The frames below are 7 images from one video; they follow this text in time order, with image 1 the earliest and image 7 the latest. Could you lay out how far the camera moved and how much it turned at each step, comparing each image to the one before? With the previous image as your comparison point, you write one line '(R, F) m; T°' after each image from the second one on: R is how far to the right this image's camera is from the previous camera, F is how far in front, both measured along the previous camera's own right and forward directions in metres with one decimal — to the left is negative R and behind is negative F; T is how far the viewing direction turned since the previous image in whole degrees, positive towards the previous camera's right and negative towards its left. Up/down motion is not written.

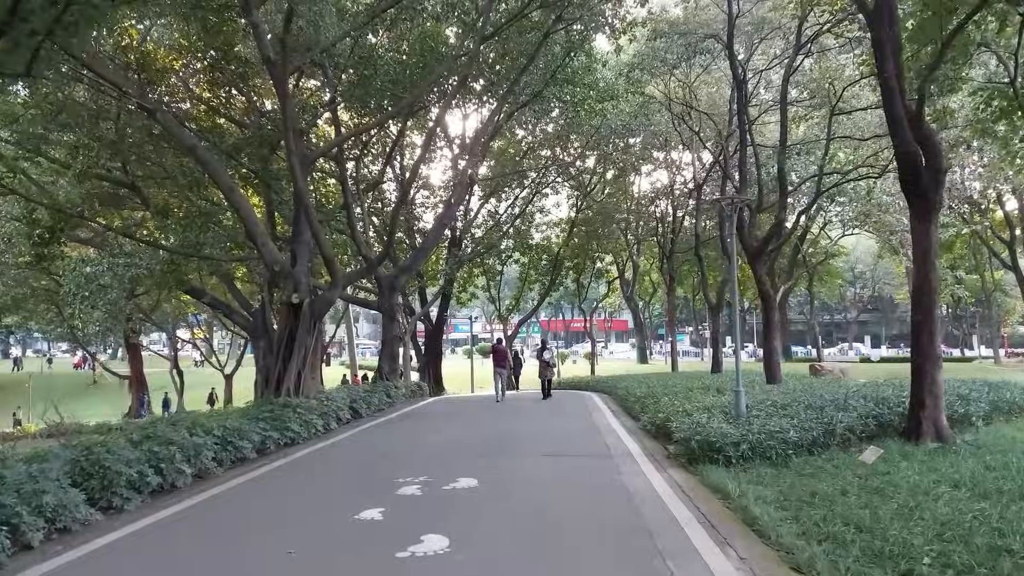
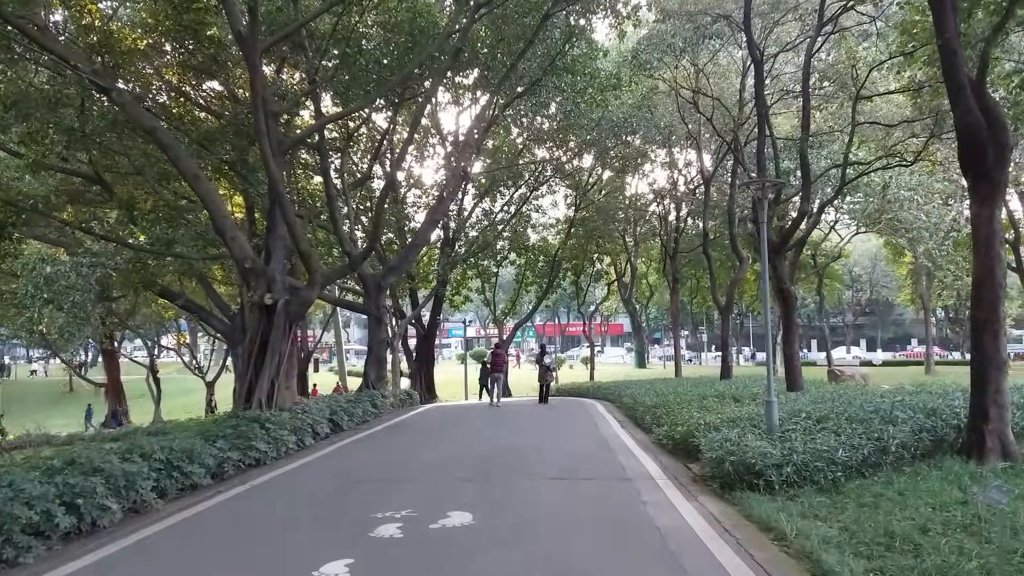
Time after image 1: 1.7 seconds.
(-0.1, +1.2) m; +1°
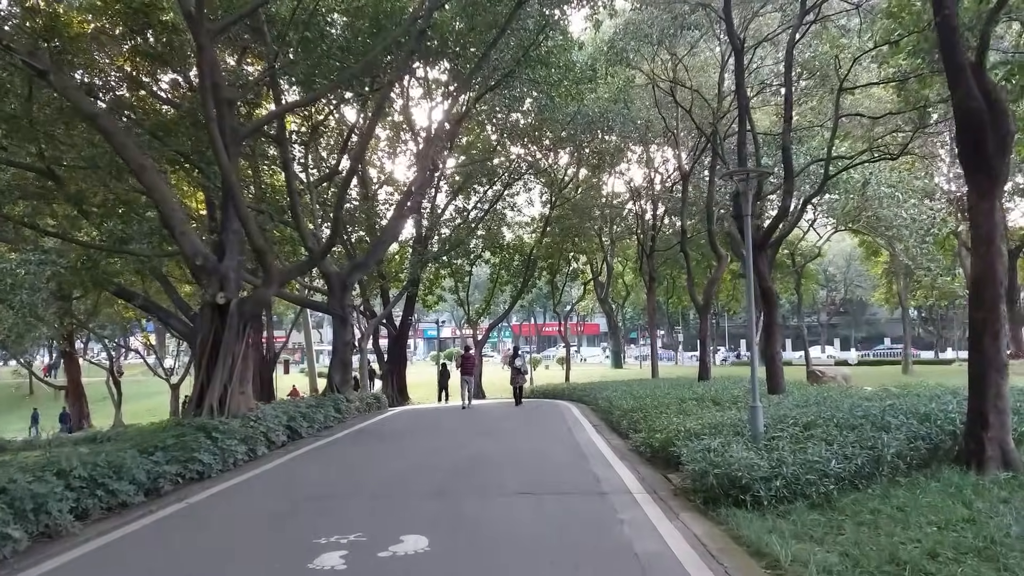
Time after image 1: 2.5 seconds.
(+0.1, +0.6) m; +2°
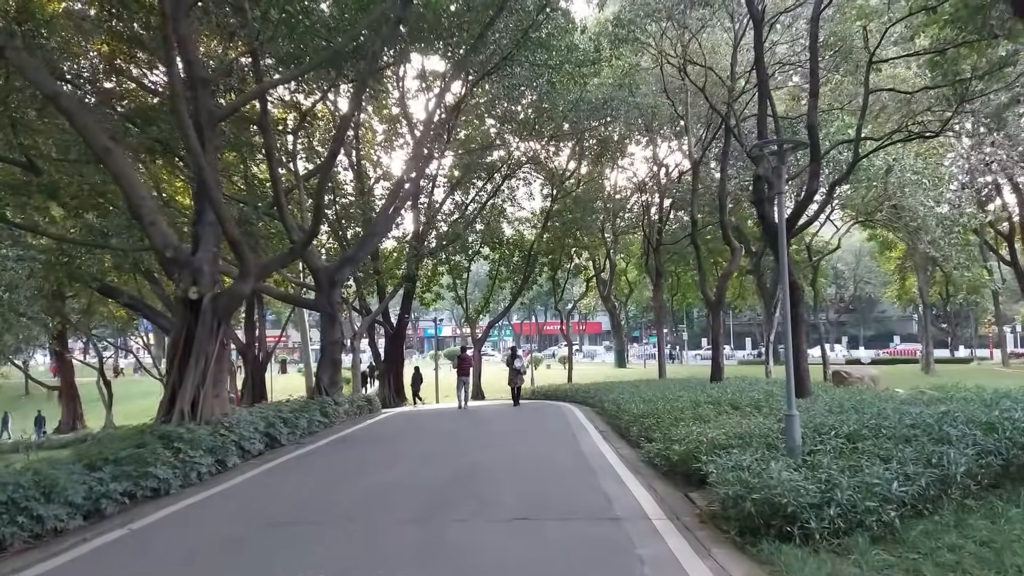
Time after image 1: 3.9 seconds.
(0.0, +1.0) m; 0°
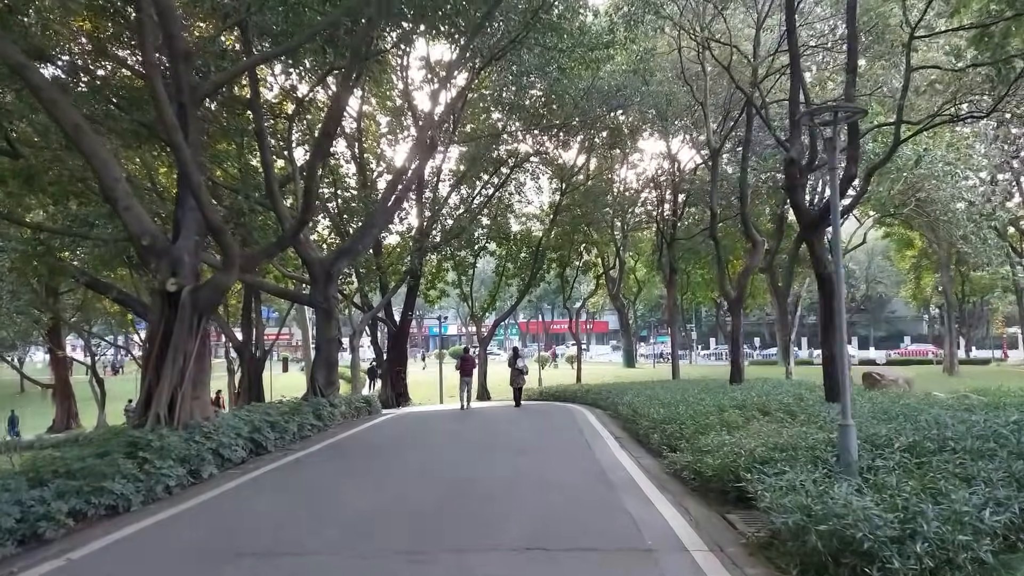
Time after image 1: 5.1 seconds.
(0.0, +0.9) m; 0°
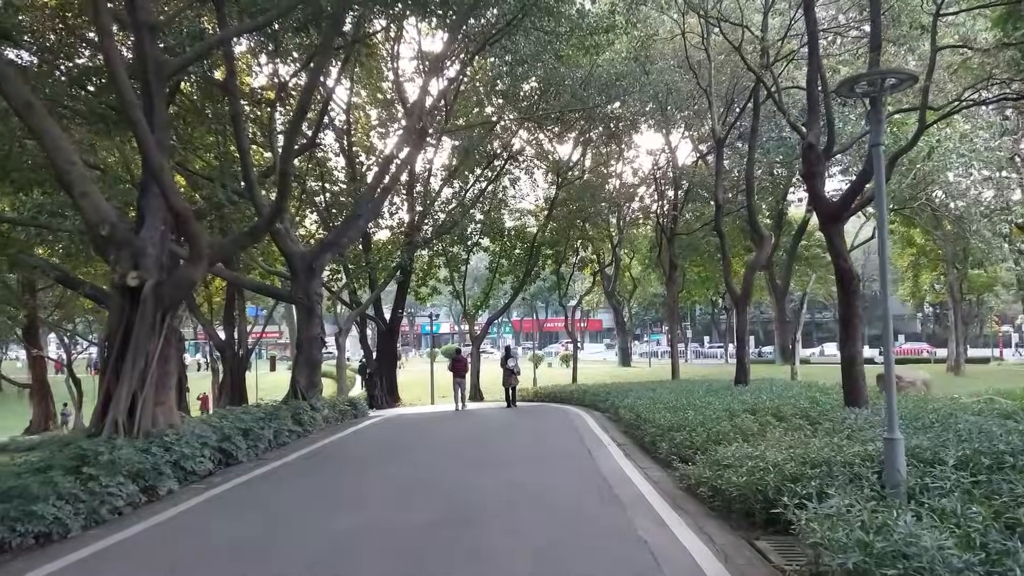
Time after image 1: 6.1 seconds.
(0.0, +0.8) m; +1°
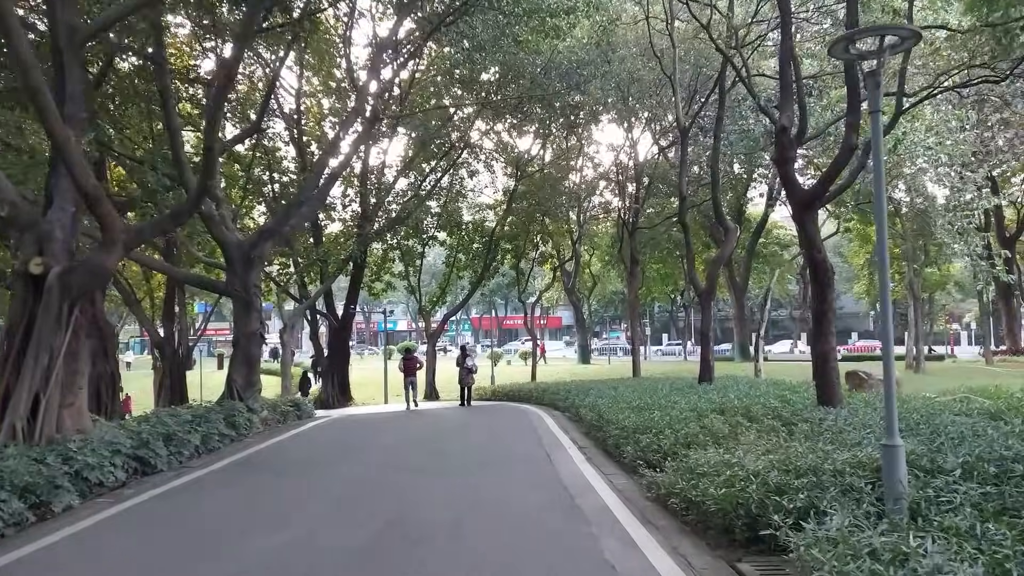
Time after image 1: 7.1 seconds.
(+0.1, +0.7) m; +3°
